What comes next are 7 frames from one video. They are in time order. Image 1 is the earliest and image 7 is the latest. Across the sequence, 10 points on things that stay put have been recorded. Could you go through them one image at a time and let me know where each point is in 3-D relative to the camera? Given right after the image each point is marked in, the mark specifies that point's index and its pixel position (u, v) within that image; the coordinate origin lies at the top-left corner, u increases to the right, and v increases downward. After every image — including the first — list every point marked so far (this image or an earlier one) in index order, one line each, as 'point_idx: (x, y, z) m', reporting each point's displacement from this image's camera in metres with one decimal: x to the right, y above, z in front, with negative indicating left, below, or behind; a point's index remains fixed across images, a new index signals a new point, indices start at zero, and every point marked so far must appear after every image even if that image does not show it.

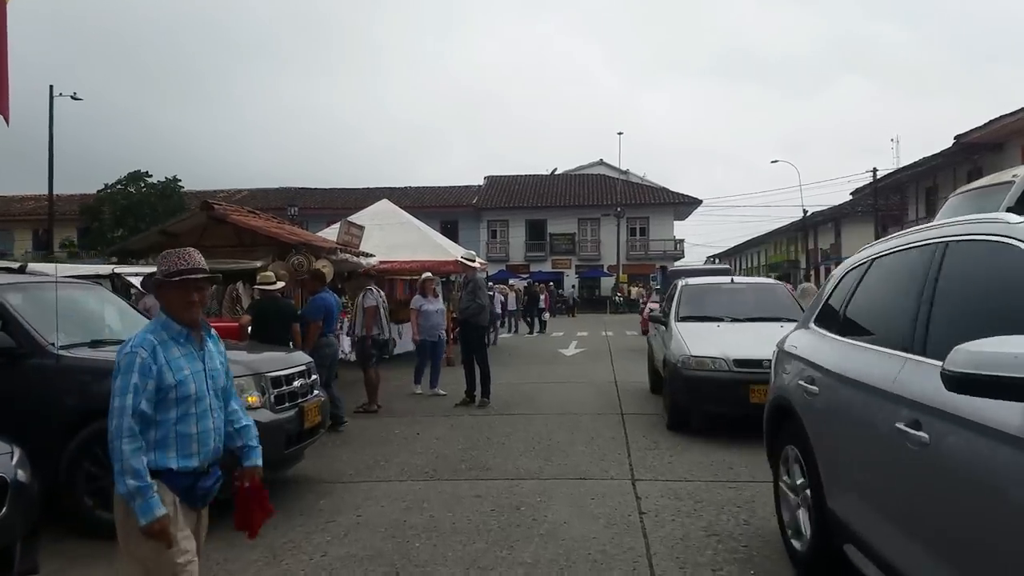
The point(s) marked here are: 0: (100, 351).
0: (-3.3, -0.5, +5.9) m
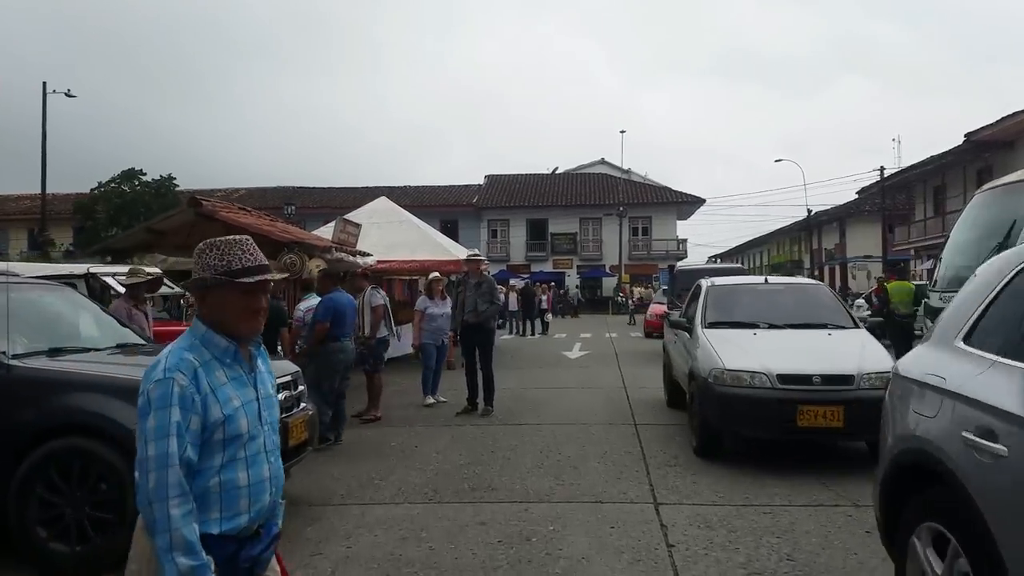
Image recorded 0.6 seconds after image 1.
0: (-3.2, -0.5, +5.2) m
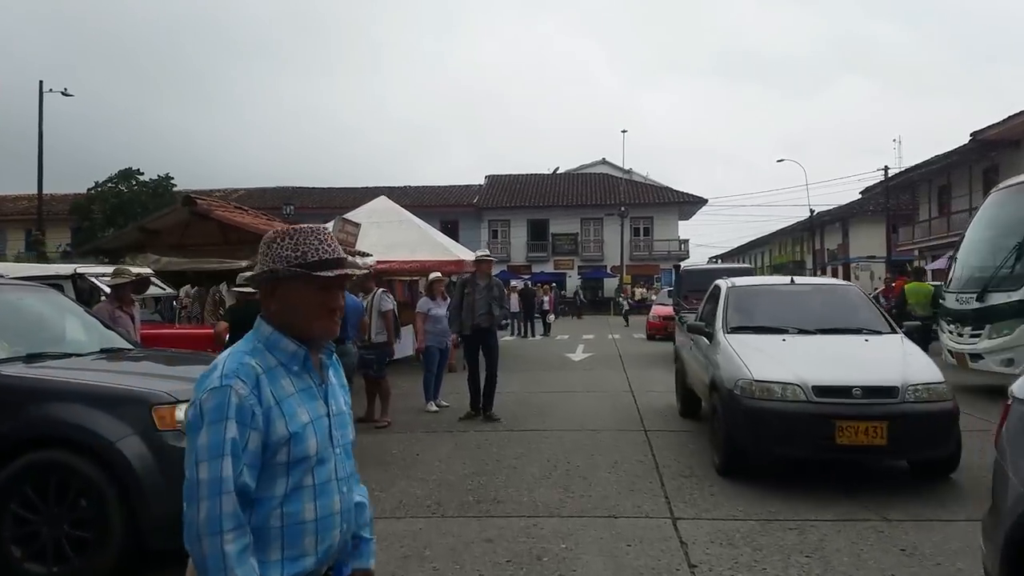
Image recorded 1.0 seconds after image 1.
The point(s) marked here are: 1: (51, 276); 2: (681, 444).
0: (-3.2, -0.5, +4.9) m
1: (-4.8, +0.1, +7.7) m
2: (+1.7, -1.6, +7.6) m
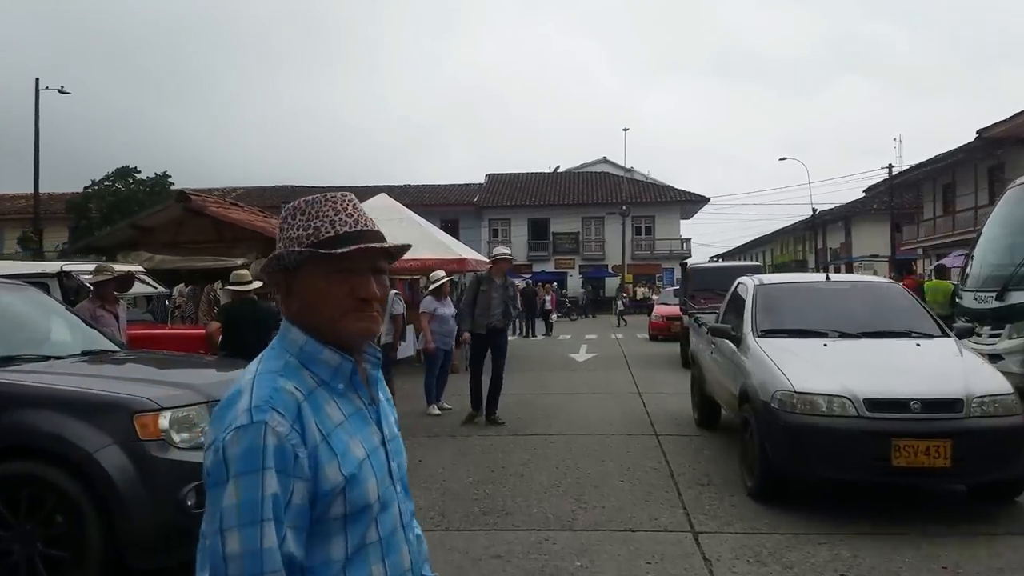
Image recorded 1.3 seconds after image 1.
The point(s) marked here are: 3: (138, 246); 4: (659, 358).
0: (-3.1, -0.5, +4.6) m
1: (-4.8, +0.1, +7.4) m
2: (+1.8, -1.6, +7.2) m
3: (-5.8, +0.6, +11.5) m
4: (+2.9, -1.4, +14.8) m
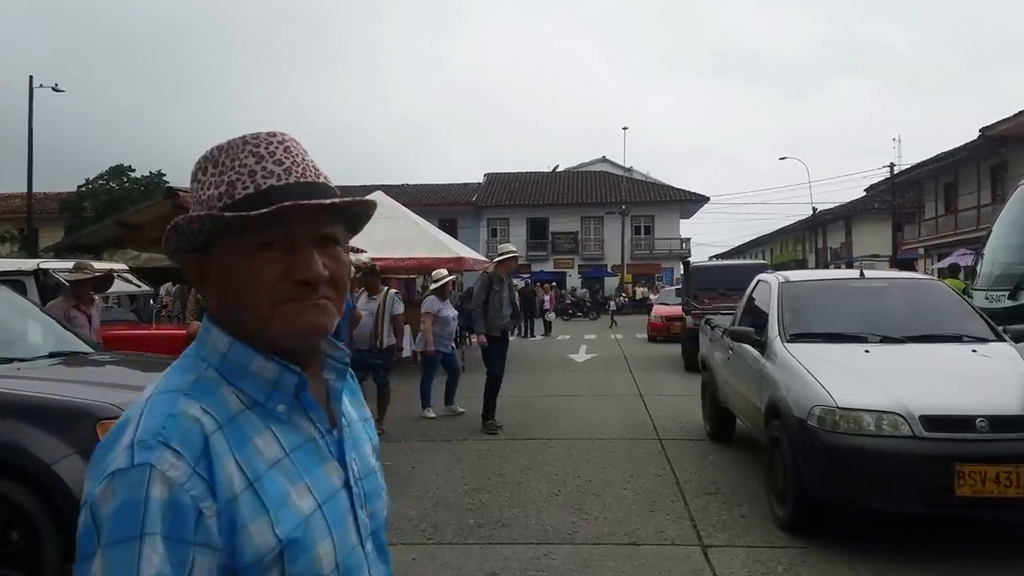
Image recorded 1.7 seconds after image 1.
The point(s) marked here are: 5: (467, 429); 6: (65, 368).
0: (-3.1, -0.5, +4.2) m
1: (-4.8, +0.2, +7.1) m
2: (+1.8, -1.6, +6.9) m
3: (-5.8, +0.7, +11.2) m
4: (+2.9, -1.4, +14.4) m
5: (-0.5, -1.6, +8.6) m
6: (-2.8, -0.5, +4.6) m
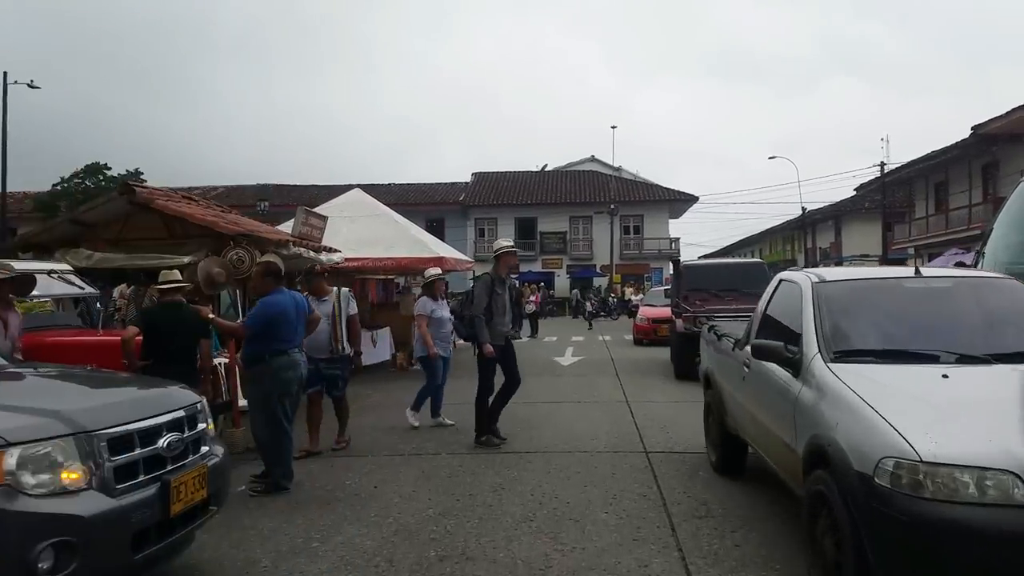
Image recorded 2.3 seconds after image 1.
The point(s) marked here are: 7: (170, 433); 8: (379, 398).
0: (-3.3, -0.5, +3.6) m
1: (-5.0, +0.1, +6.4) m
2: (+1.5, -1.6, +6.3) m
3: (-6.1, +0.6, +10.5) m
4: (+2.6, -1.4, +13.9) m
5: (-0.8, -1.7, +8.0) m
6: (-3.0, -0.5, +4.0) m
7: (-1.9, -0.8, +4.0) m
8: (-2.1, -1.8, +11.9) m
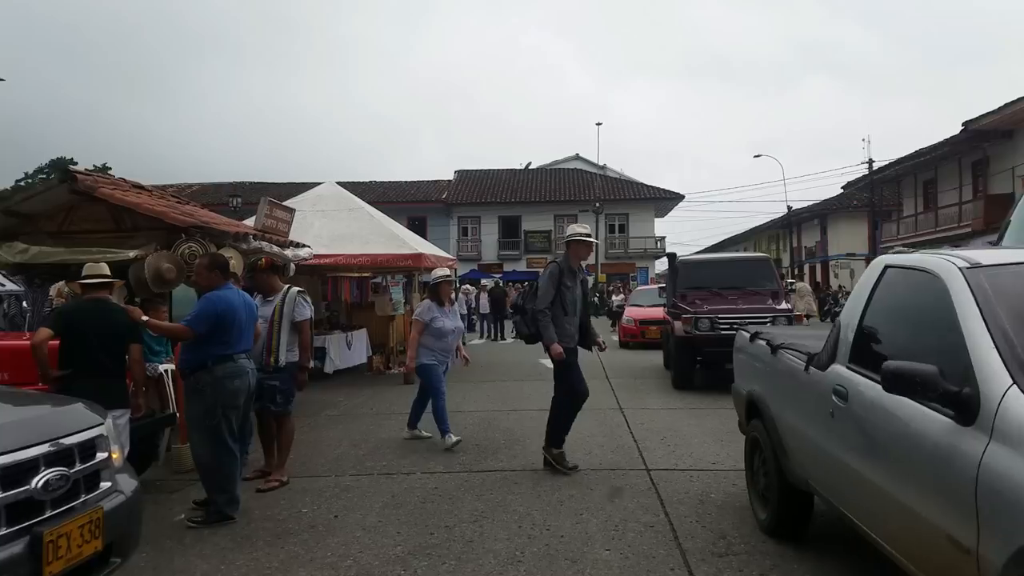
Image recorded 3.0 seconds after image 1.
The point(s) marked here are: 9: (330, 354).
0: (-3.4, -0.5, +2.7) m
1: (-5.2, +0.2, +5.4) m
2: (+1.4, -1.5, +5.5) m
3: (-6.3, +0.7, +9.5) m
4: (+2.3, -1.4, +13.1) m
5: (-0.9, -1.6, +7.1) m
6: (-3.1, -0.5, +3.0) m
7: (-1.9, -0.8, +3.1) m
8: (-2.4, -1.7, +10.9) m
9: (-3.4, -1.2, +13.9) m
